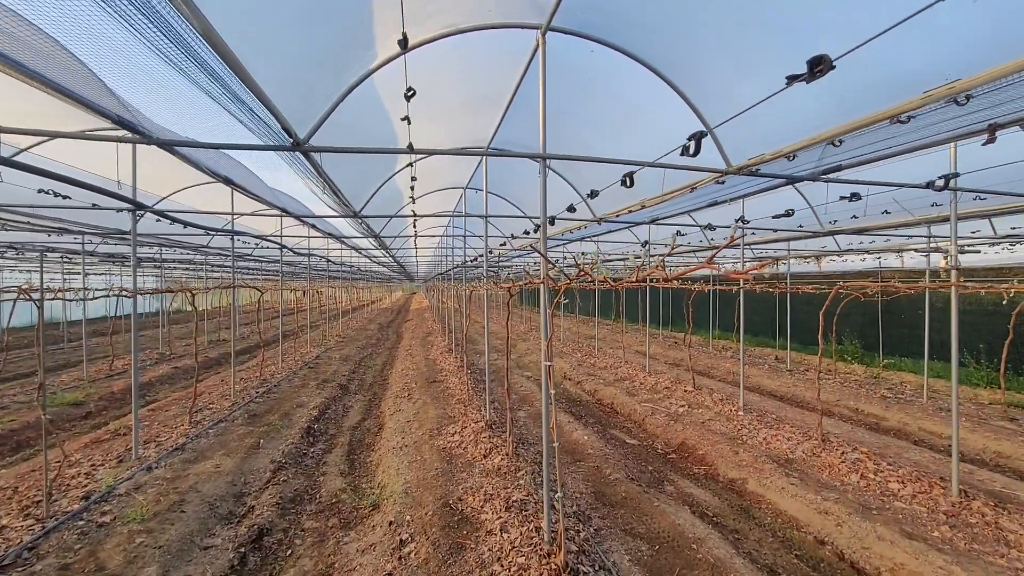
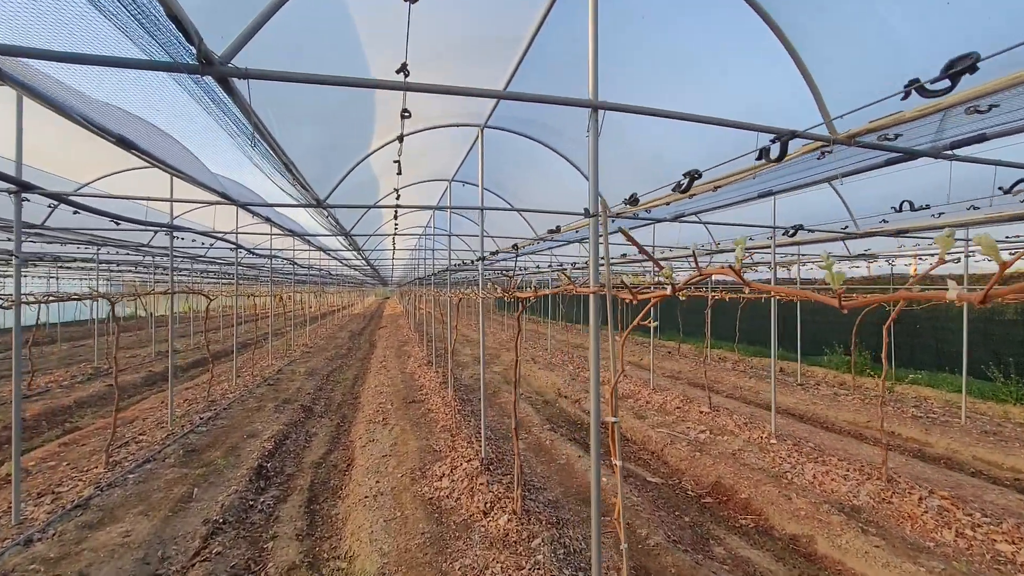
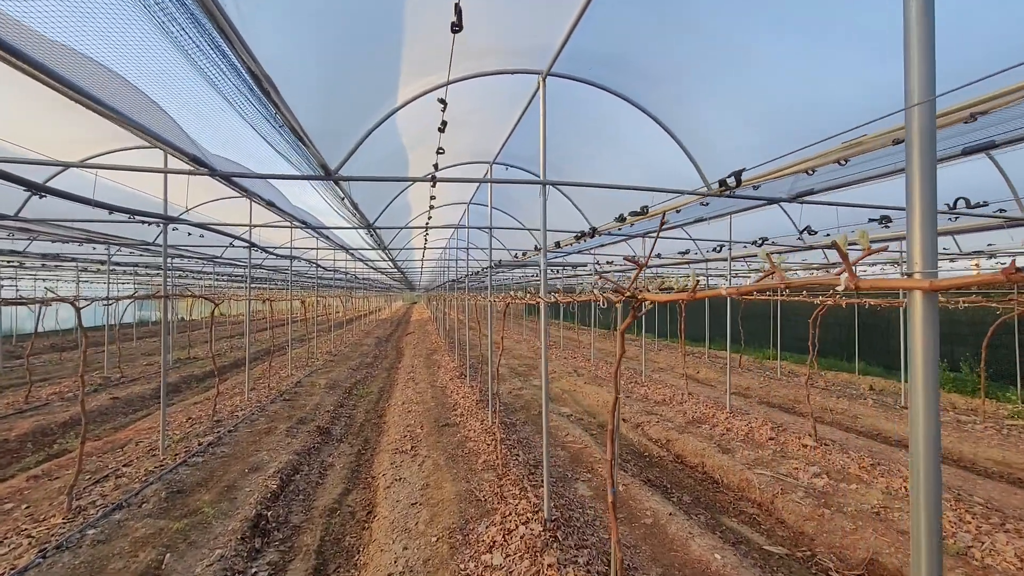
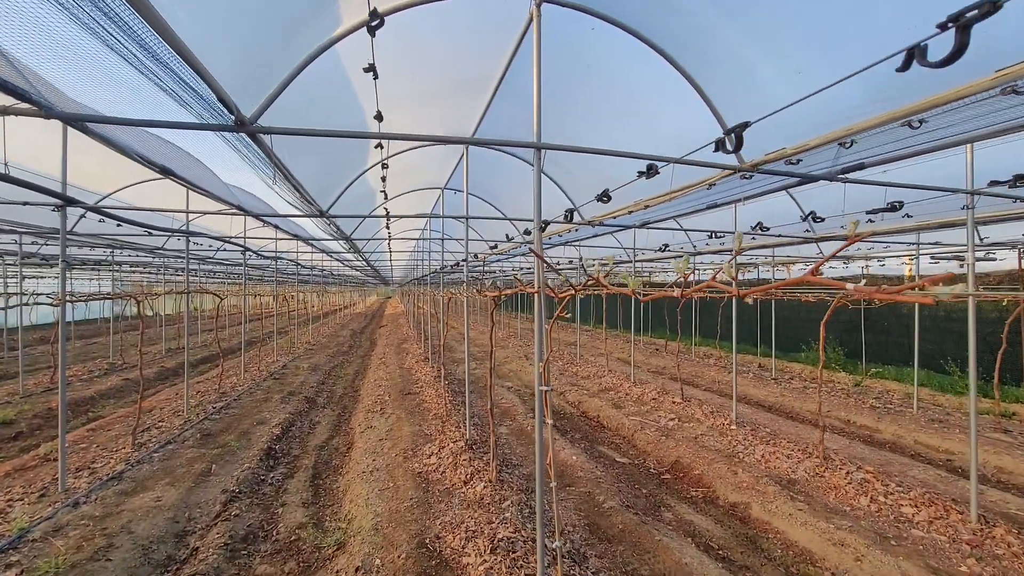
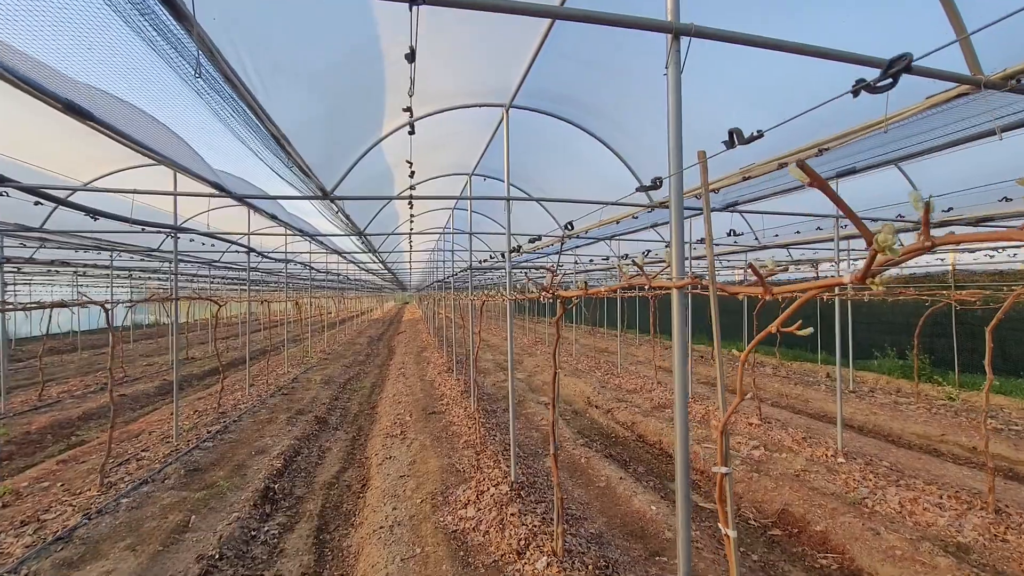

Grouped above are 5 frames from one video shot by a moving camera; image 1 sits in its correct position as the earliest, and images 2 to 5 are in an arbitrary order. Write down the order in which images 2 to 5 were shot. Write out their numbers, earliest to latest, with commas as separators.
4, 2, 5, 3
